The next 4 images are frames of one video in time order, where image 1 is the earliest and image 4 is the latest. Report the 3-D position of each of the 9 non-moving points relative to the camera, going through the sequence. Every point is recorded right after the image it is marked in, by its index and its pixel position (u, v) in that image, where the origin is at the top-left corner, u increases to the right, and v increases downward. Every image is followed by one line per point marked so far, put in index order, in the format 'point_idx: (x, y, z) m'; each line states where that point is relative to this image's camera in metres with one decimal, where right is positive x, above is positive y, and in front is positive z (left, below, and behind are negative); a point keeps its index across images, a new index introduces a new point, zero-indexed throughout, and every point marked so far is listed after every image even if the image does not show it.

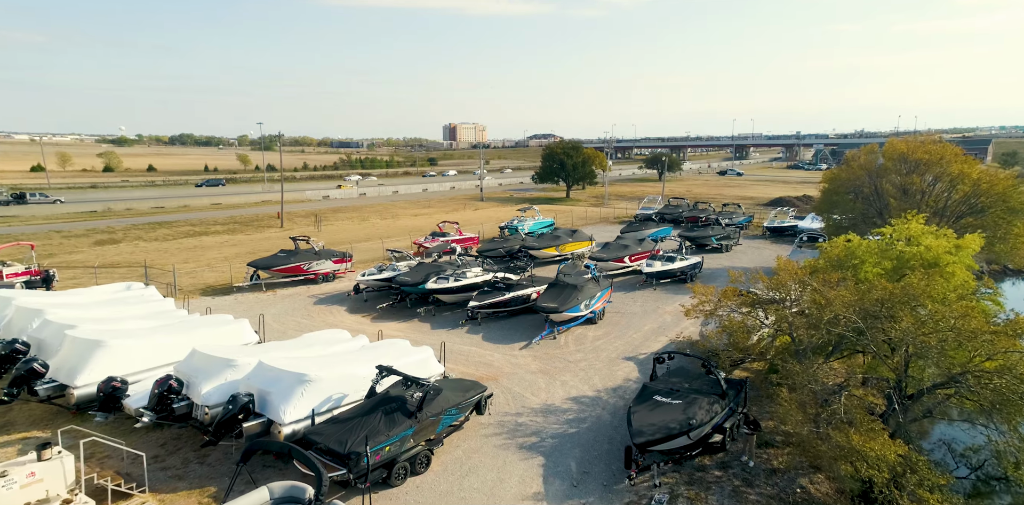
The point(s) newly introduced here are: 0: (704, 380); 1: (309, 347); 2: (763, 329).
0: (+4.4, -3.0, +13.9) m
1: (-5.3, -2.5, +15.7) m
2: (+6.2, -1.9, +14.8) m
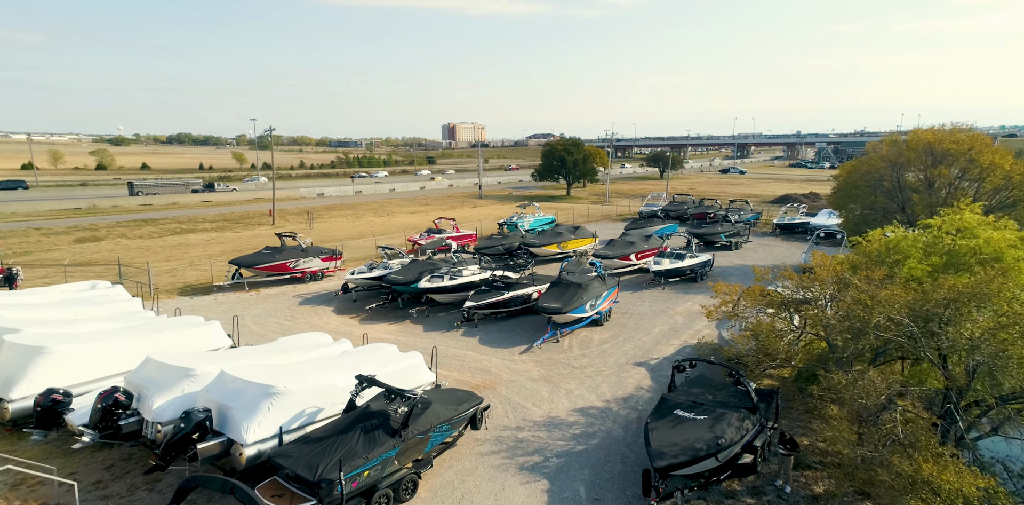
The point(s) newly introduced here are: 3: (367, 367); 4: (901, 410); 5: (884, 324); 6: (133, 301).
0: (+4.4, -2.8, +12.2) m
1: (-5.3, -2.3, +14.0) m
2: (+6.2, -1.7, +13.1) m
3: (-3.3, -2.6, +13.5) m
4: (+6.6, -2.7, +10.3) m
5: (+6.9, -1.3, +11.2) m
6: (-11.8, -1.5, +18.7) m
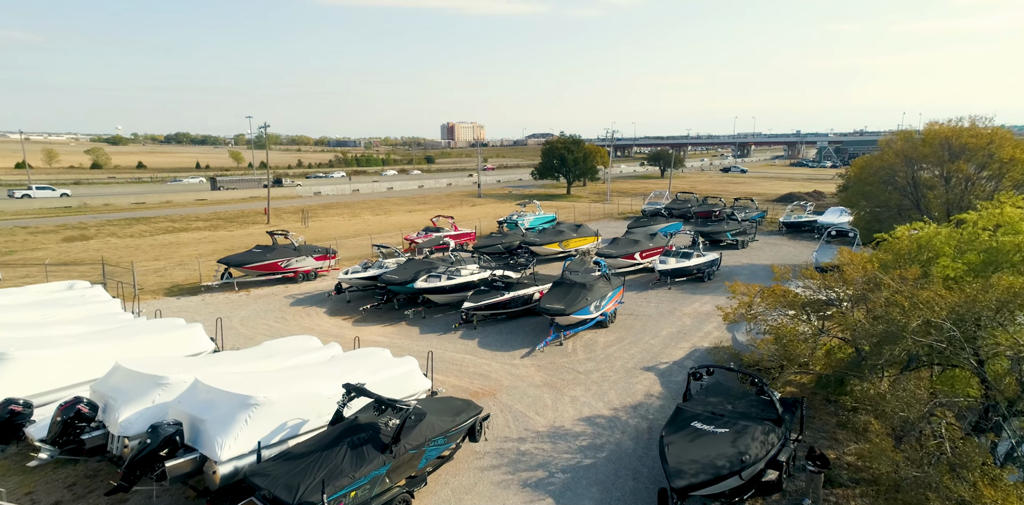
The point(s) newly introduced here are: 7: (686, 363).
0: (+4.4, -2.8, +11.2) m
1: (-5.3, -2.3, +12.9) m
2: (+6.2, -1.7, +12.1) m
3: (-3.2, -2.5, +12.5) m
4: (+6.7, -2.6, +9.3) m
5: (+7.0, -1.3, +10.2) m
6: (-11.8, -1.5, +17.6) m
7: (+5.0, -3.2, +17.2) m
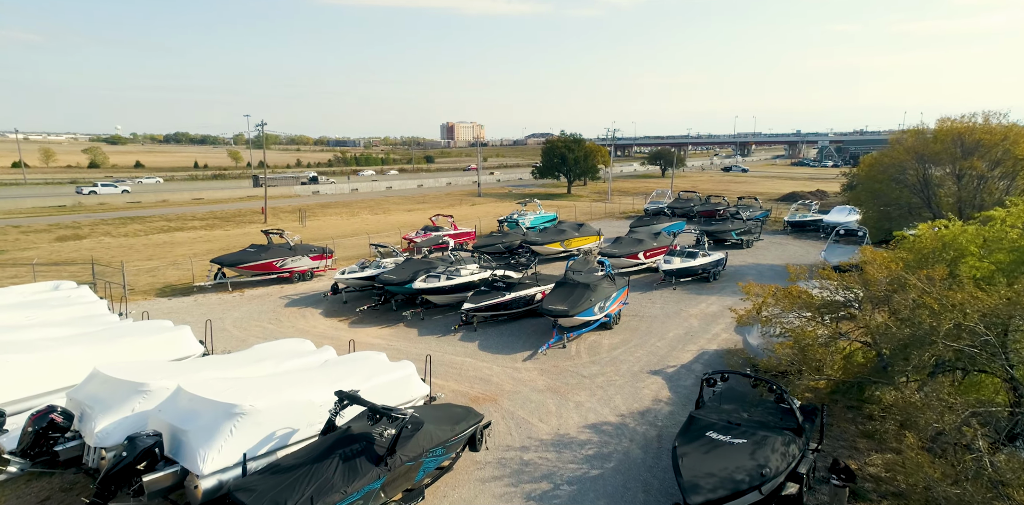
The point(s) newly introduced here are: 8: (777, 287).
0: (+4.5, -2.7, +10.6) m
1: (-5.2, -2.2, +12.3) m
2: (+6.3, -1.7, +11.5) m
3: (-3.2, -2.5, +11.8) m
4: (+6.7, -2.6, +8.6) m
5: (+7.0, -1.3, +9.5) m
6: (-11.7, -1.4, +17.0) m
7: (+5.1, -3.1, +16.6) m
8: (+5.7, -0.8, +12.9) m
